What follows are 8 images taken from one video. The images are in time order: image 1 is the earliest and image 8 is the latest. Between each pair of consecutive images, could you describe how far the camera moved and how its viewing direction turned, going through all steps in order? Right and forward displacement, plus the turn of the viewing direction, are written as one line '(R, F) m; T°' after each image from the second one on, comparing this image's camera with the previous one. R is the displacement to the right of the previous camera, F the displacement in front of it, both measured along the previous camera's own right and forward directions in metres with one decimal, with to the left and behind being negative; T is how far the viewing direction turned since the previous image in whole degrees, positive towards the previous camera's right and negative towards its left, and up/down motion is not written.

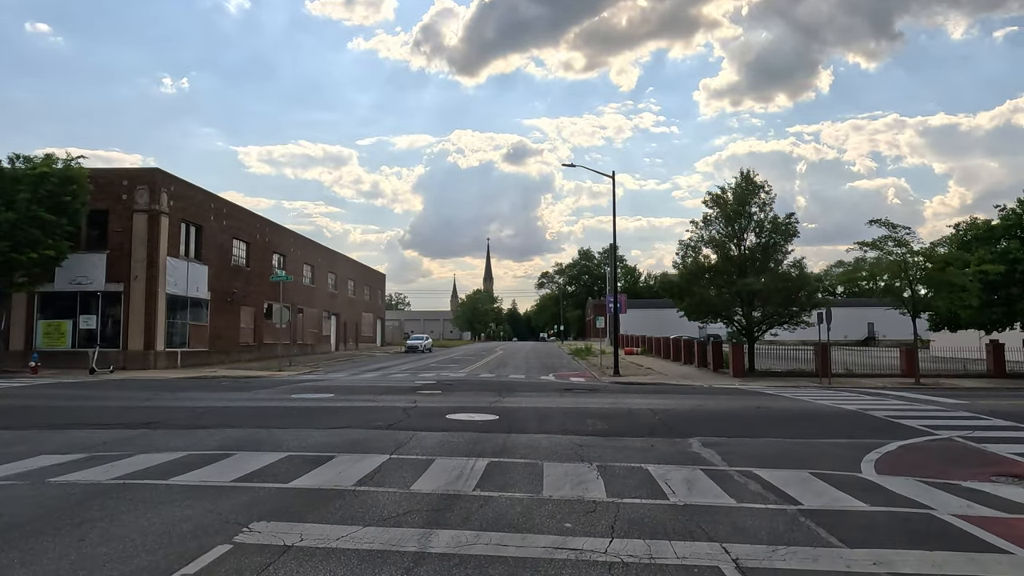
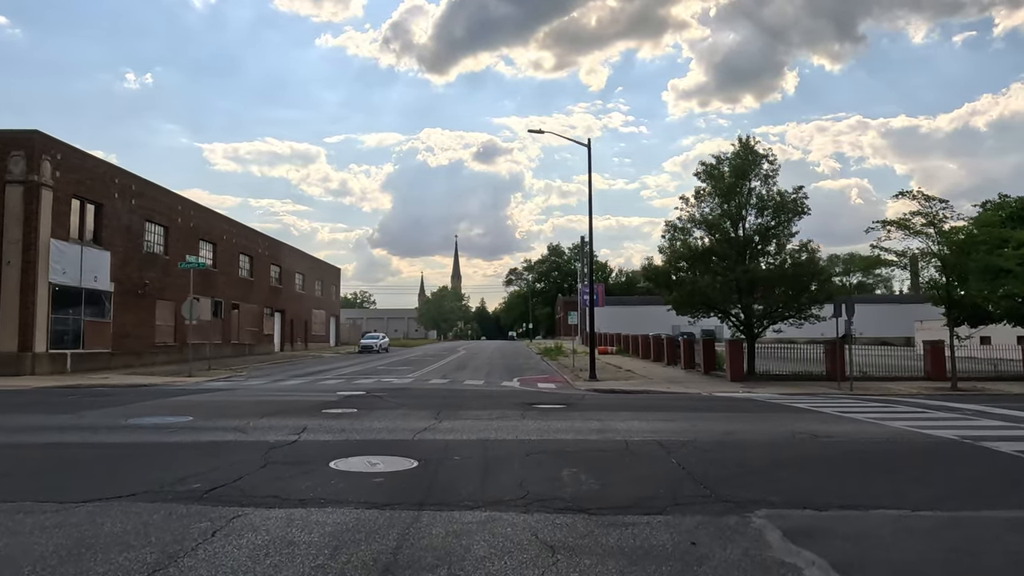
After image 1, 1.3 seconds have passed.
(+0.5, +5.3) m; +2°
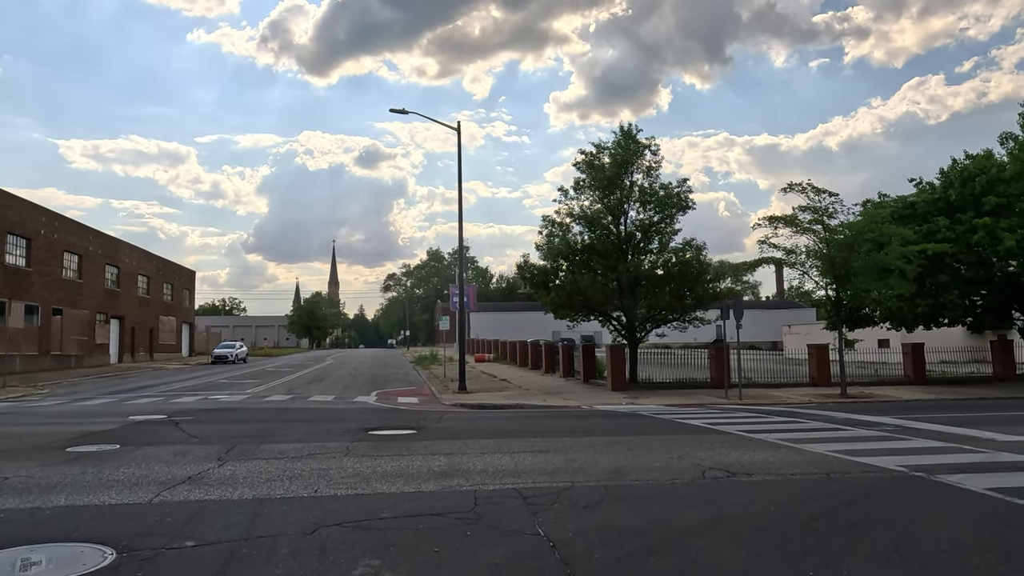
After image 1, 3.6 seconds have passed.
(+0.8, +3.1) m; +9°
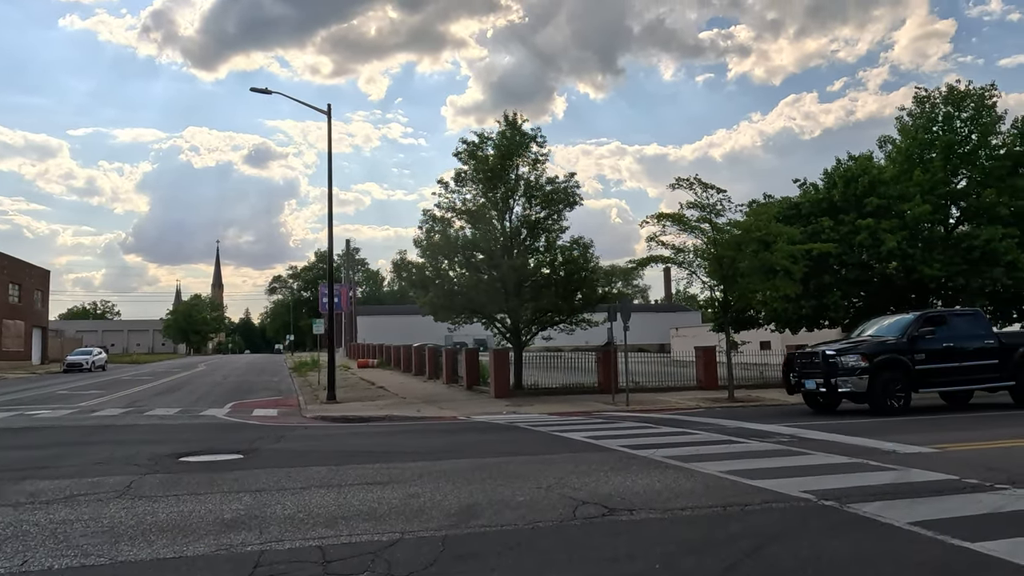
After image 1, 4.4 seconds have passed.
(+0.6, +1.7) m; +8°
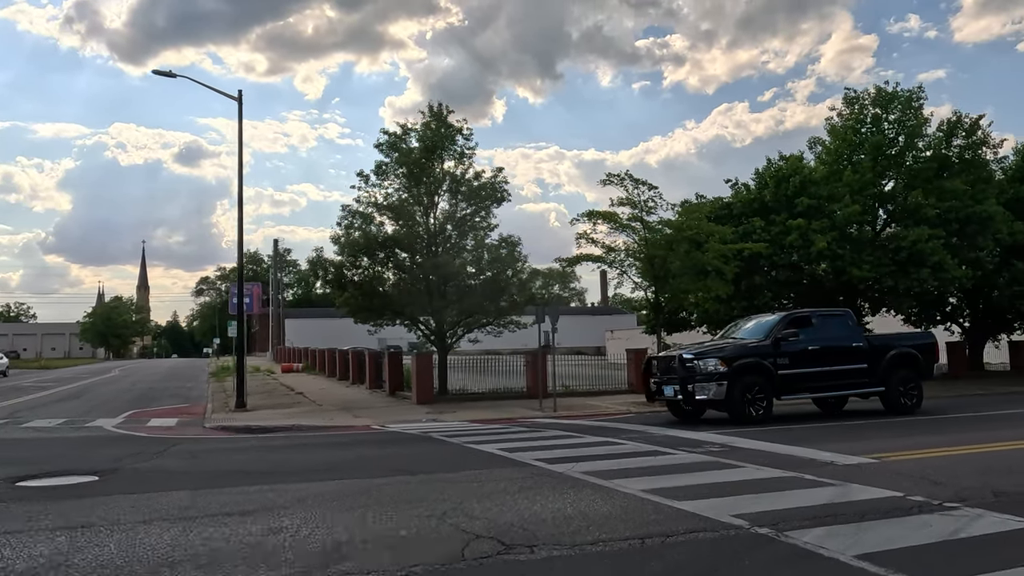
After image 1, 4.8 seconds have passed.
(+0.4, +1.0) m; +5°
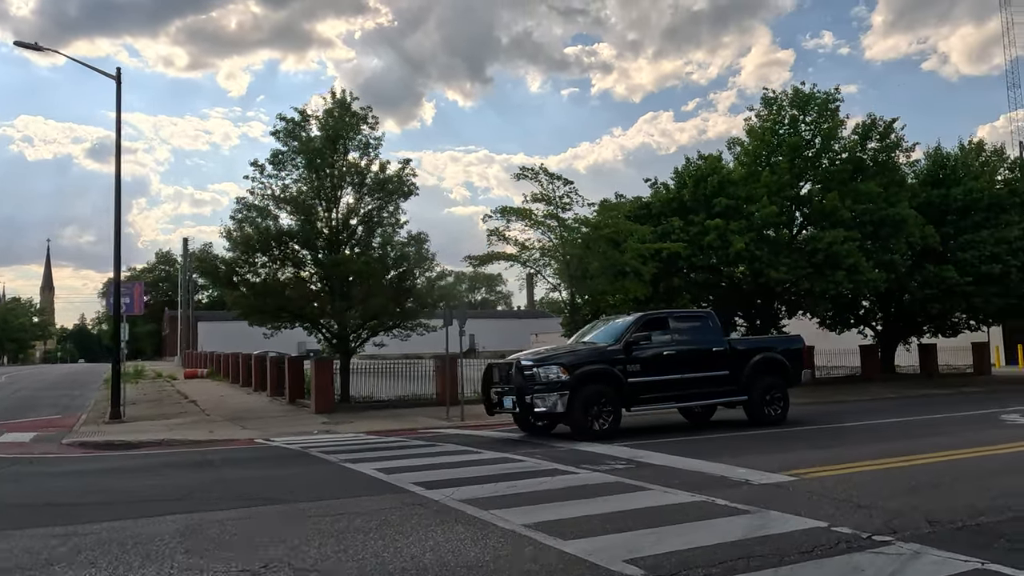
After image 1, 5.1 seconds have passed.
(+0.5, +1.2) m; +5°
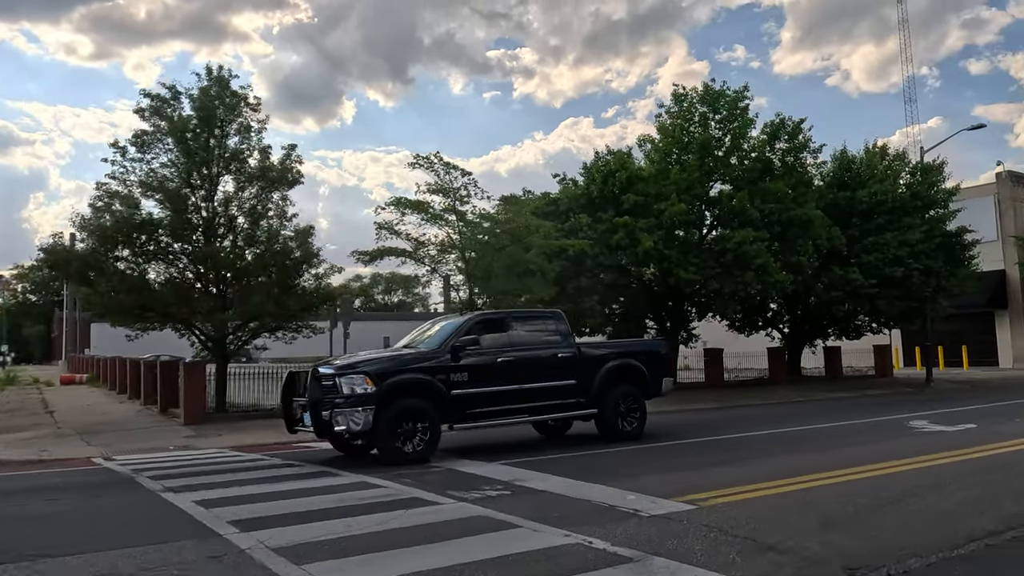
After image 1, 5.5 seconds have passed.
(+0.6, +1.3) m; +6°
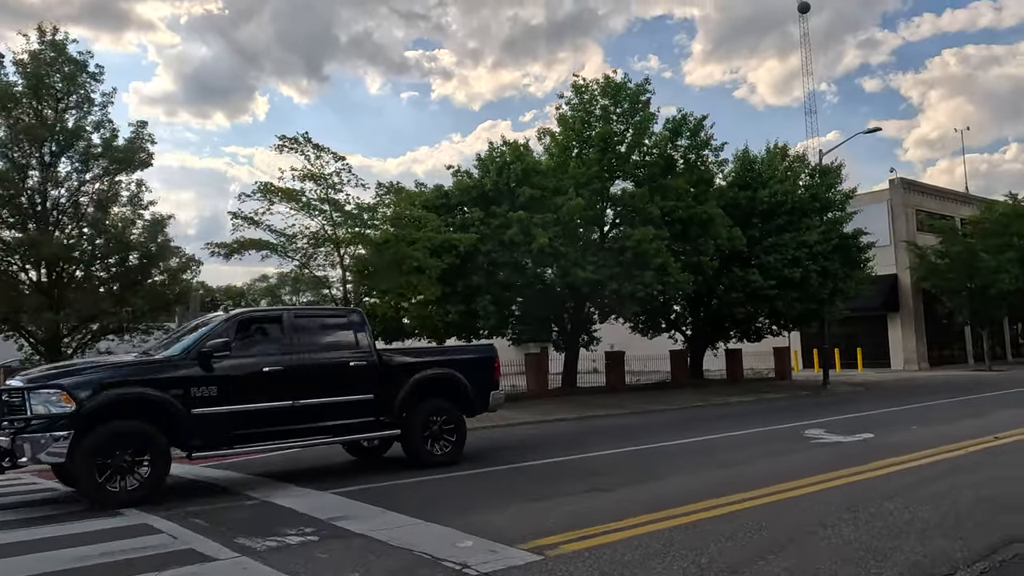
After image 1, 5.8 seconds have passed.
(+0.8, +1.4) m; +6°
